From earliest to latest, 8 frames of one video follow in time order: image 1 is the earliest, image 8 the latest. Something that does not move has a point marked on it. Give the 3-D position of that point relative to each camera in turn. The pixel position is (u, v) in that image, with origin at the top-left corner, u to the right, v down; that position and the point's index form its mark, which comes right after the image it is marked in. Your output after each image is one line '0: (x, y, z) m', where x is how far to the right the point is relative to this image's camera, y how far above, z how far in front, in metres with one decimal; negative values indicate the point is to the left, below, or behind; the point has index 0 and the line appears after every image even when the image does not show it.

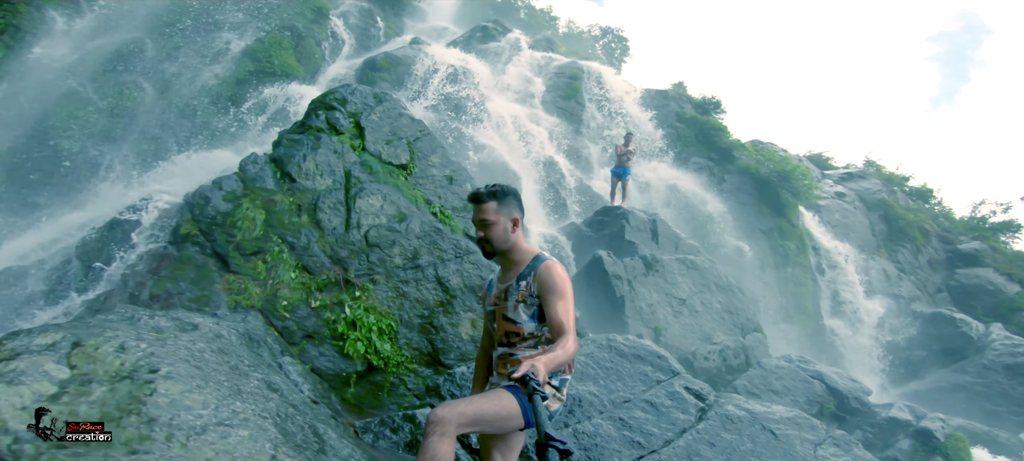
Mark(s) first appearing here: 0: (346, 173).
0: (-2.2, +0.8, +8.1) m
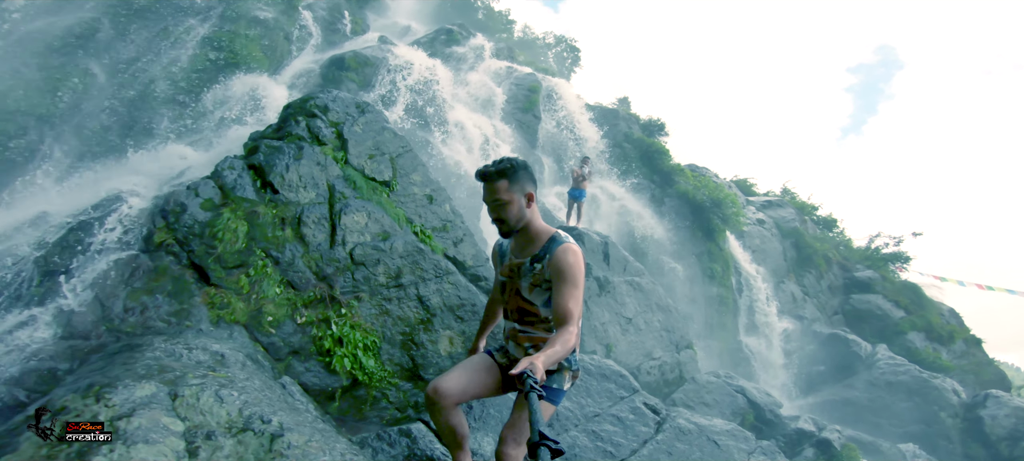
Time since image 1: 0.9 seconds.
0: (-2.5, +0.5, +8.2) m
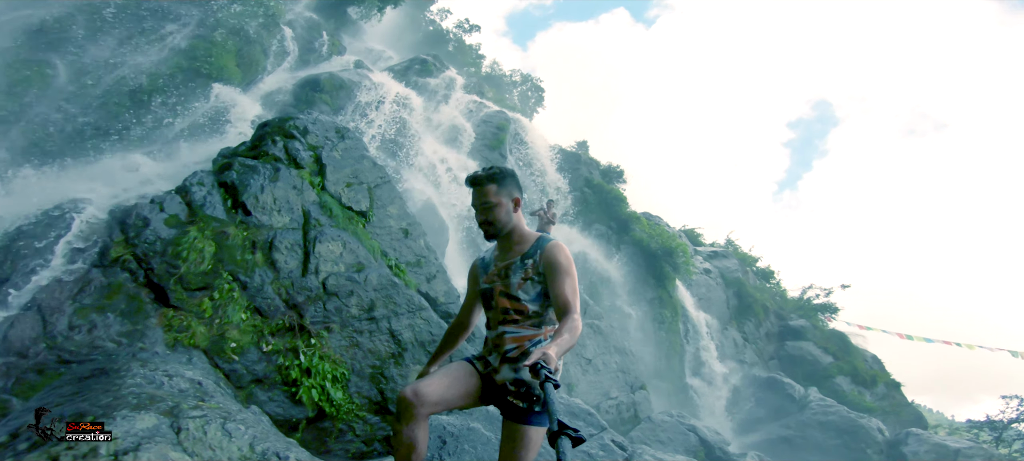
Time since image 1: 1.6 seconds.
0: (-2.8, +0.2, +8.0) m
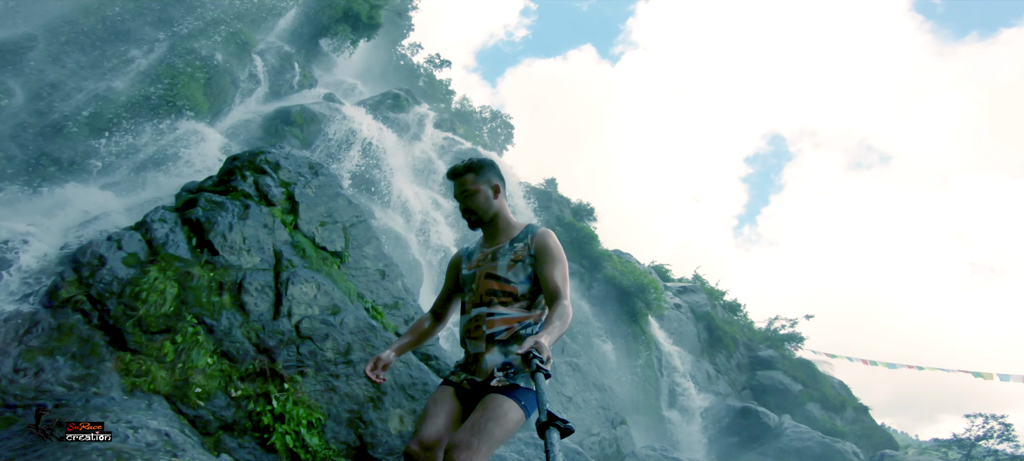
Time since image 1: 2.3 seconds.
0: (-3.1, -0.3, +7.6) m
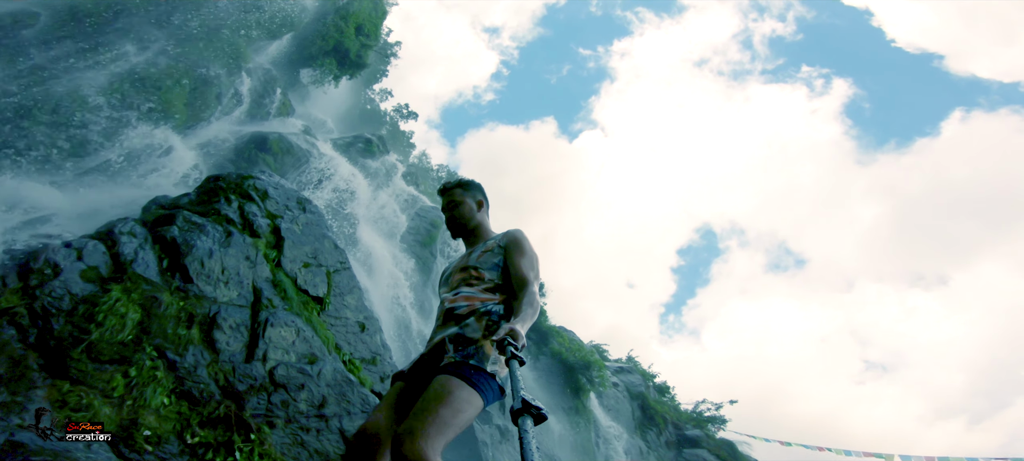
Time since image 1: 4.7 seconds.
0: (-3.1, -0.6, +6.9) m
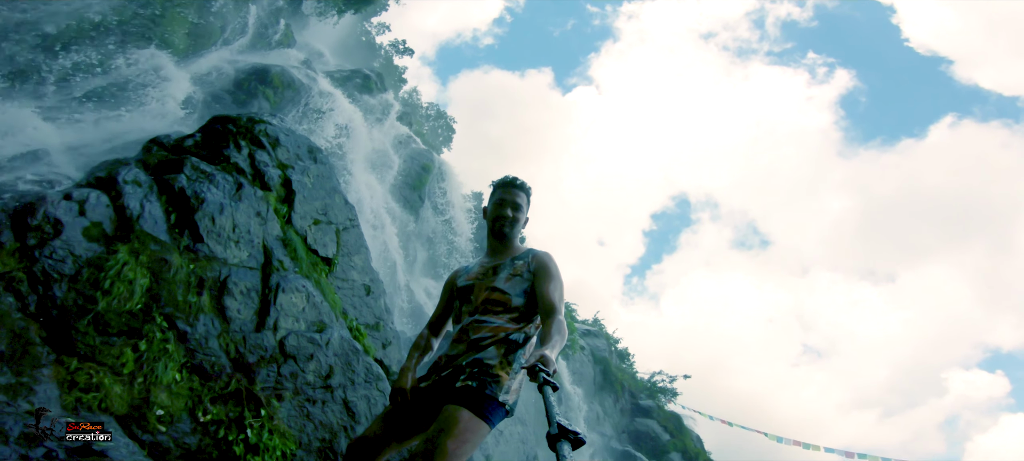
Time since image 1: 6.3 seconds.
0: (-2.8, -0.1, +6.4) m
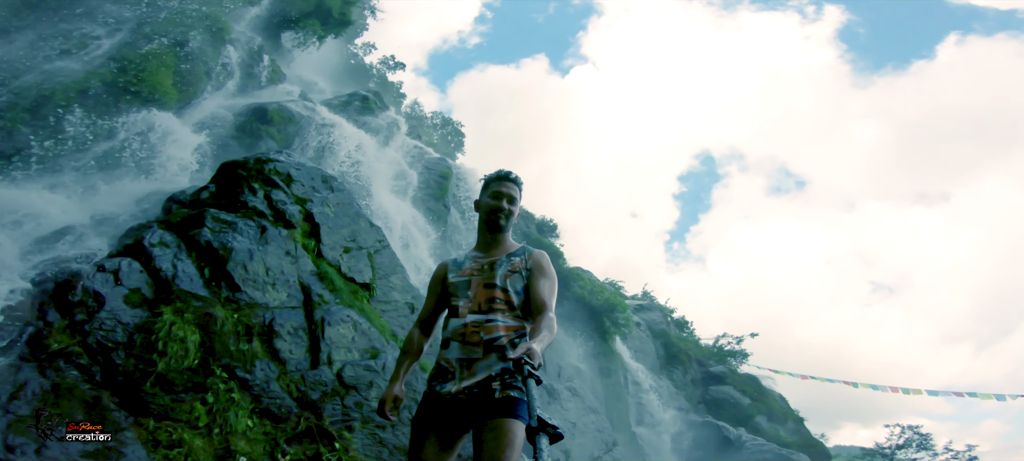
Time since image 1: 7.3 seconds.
0: (-2.3, -0.5, +6.2) m
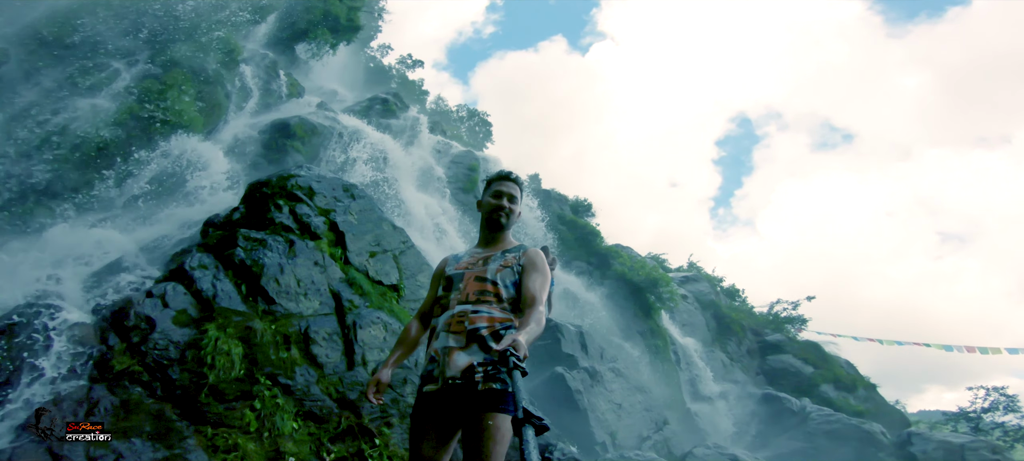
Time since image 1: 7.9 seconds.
0: (-2.1, -0.6, +6.5) m
